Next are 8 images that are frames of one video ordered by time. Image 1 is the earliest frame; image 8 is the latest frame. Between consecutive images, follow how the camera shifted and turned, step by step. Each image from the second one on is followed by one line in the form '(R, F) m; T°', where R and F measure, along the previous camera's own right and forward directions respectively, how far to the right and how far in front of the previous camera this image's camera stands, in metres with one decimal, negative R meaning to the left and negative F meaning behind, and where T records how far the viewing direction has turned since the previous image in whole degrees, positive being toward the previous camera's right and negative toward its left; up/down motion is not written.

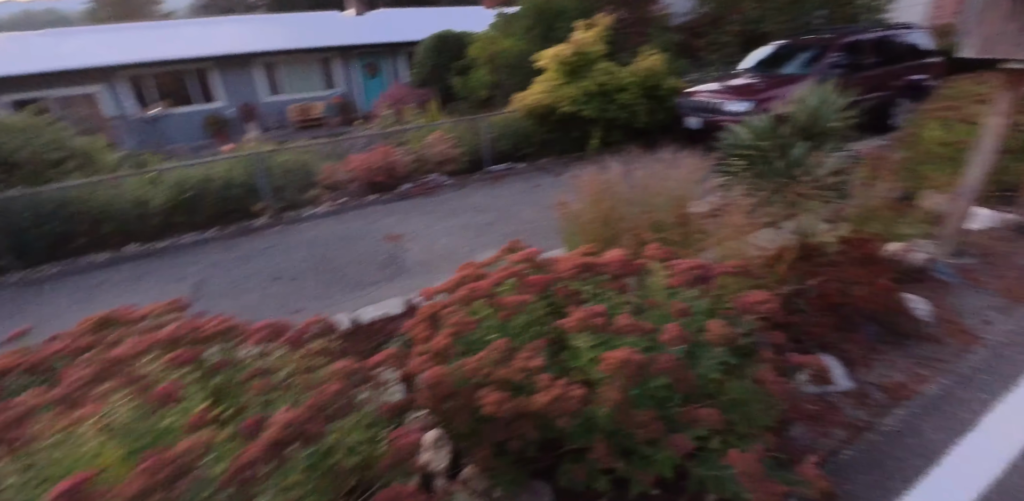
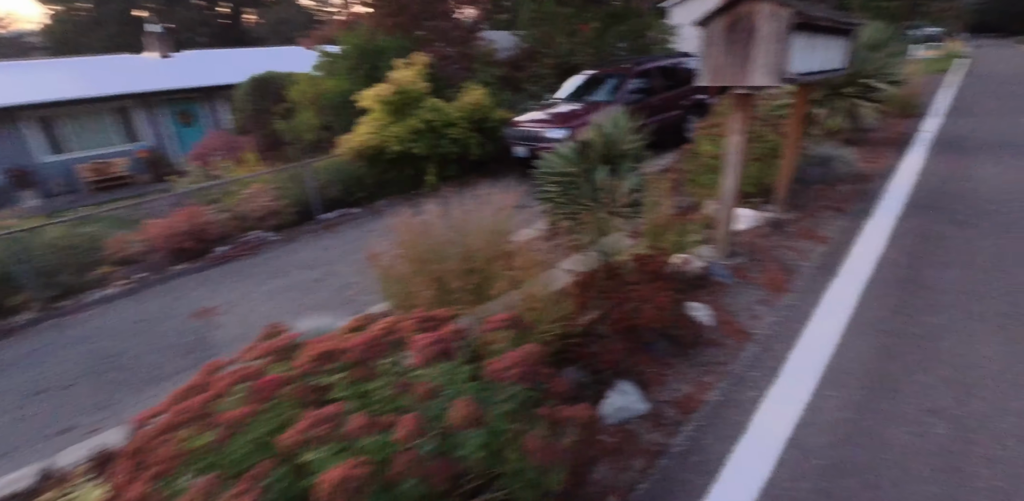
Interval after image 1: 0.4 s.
(+0.9, +0.2) m; +15°
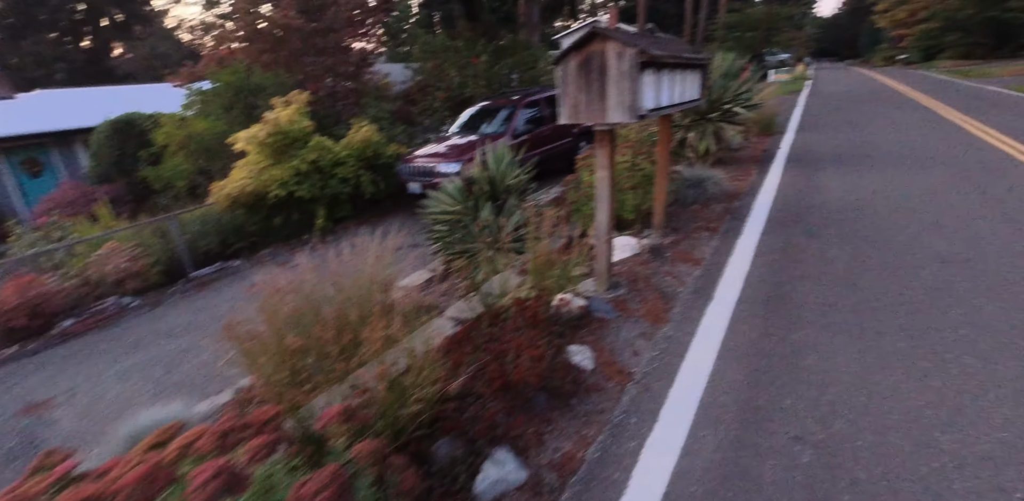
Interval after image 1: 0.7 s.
(+0.6, +0.3) m; +9°
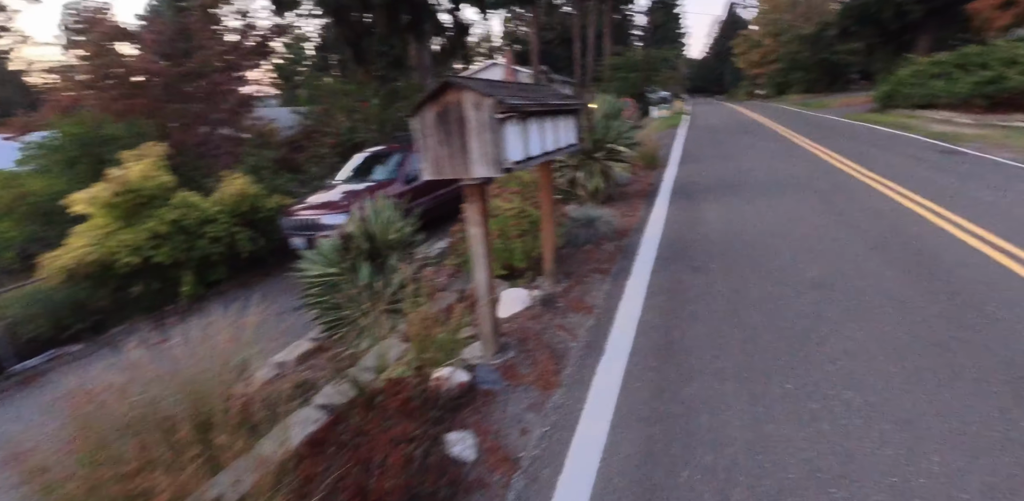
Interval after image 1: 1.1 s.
(+0.5, +0.4) m; +10°
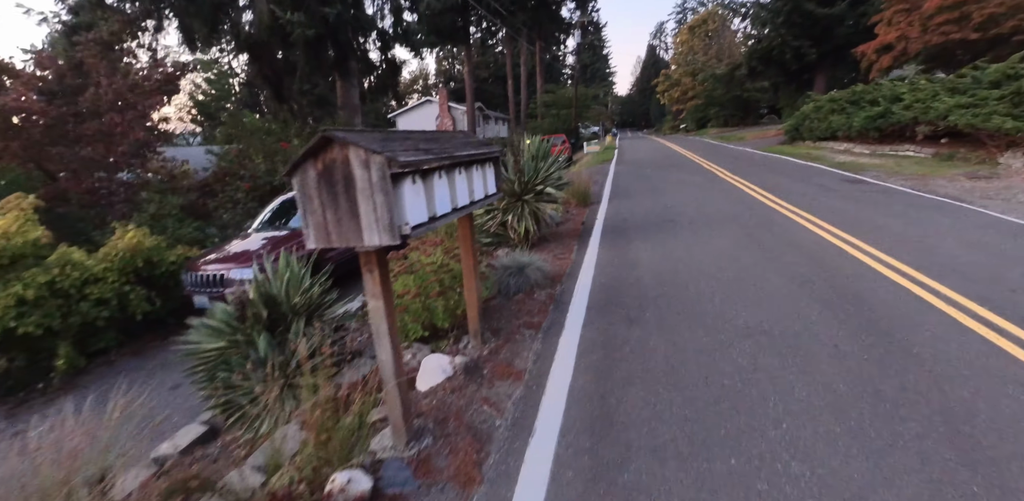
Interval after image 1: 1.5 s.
(+0.3, +0.4) m; +7°
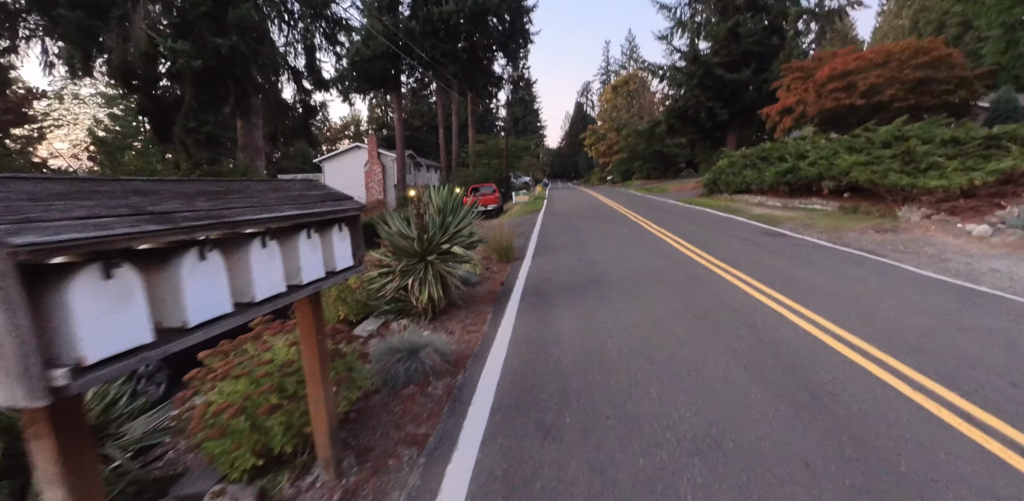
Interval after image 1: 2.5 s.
(+0.5, +1.1) m; +8°
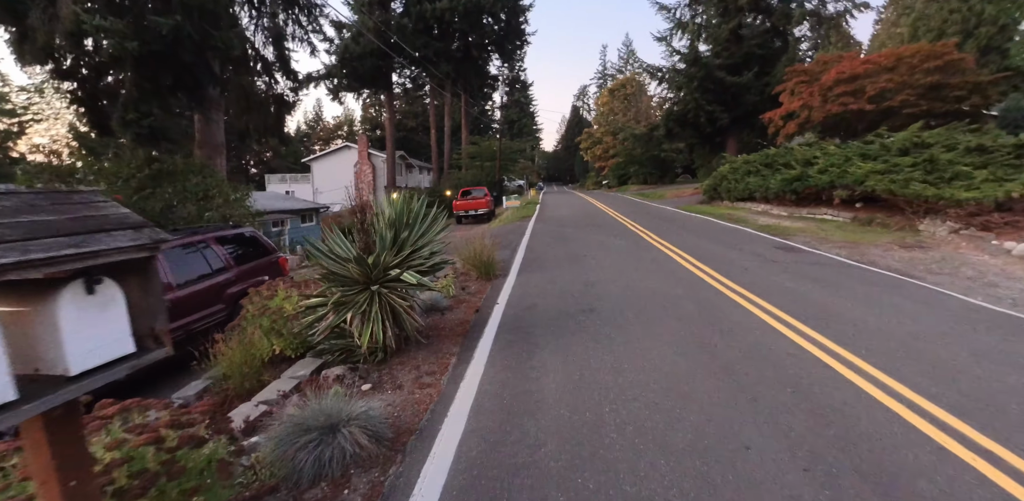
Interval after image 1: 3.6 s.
(+0.3, +1.3) m; +1°
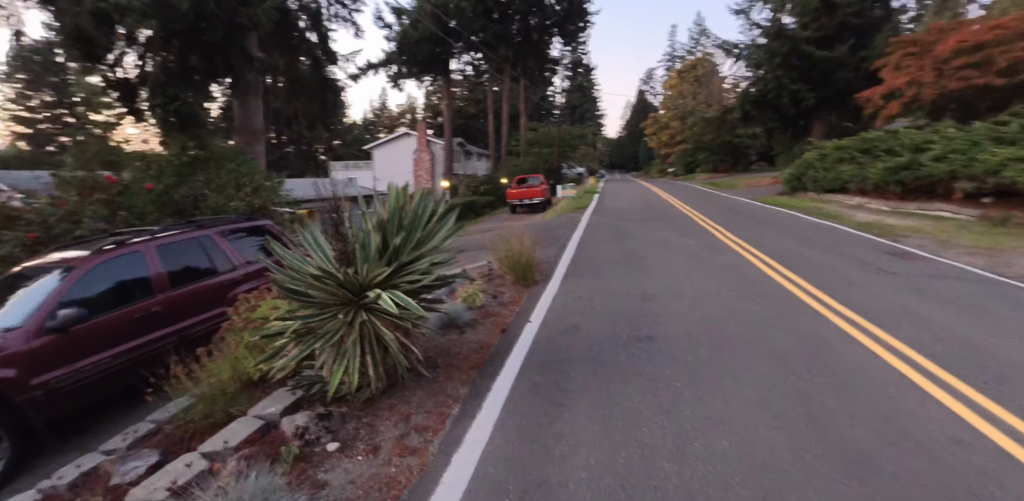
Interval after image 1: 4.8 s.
(+0.3, +1.3) m; -8°
